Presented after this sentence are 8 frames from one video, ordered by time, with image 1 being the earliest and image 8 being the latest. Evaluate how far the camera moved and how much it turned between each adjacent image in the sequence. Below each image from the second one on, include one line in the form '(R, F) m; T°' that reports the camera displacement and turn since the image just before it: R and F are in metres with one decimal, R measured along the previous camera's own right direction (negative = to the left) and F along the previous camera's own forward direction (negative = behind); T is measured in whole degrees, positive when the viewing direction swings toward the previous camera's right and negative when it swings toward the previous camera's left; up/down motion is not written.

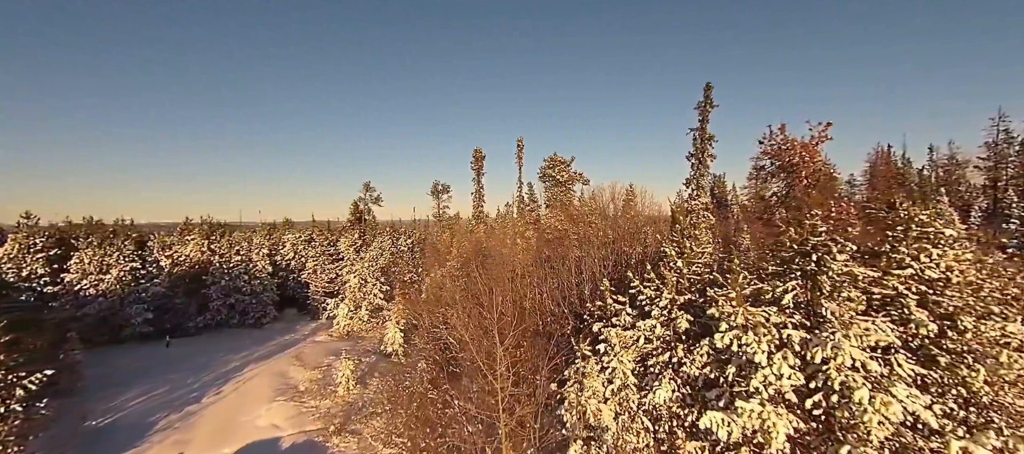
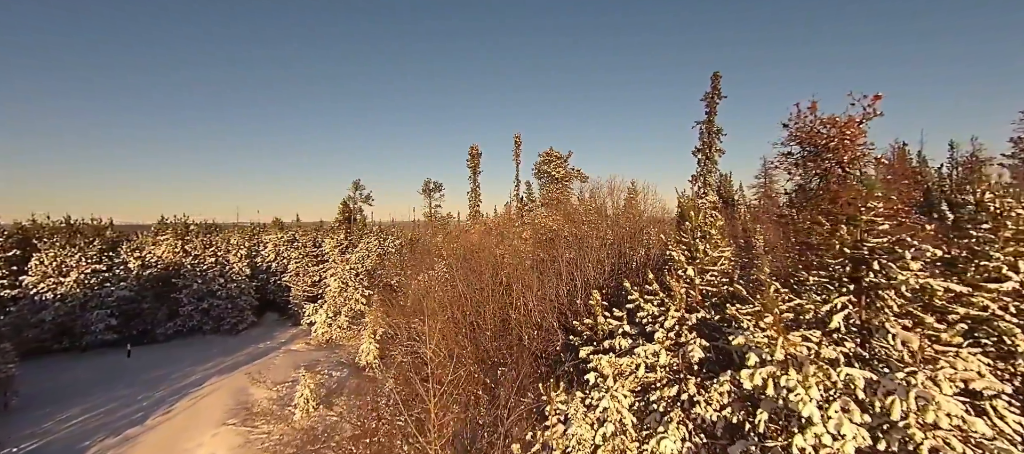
(+0.9, +2.5) m; 0°
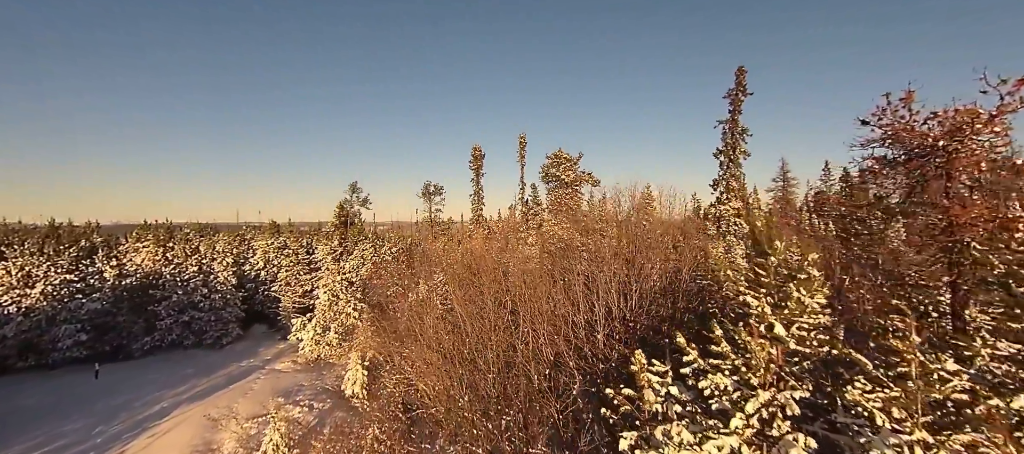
(-0.1, +2.7) m; -1°
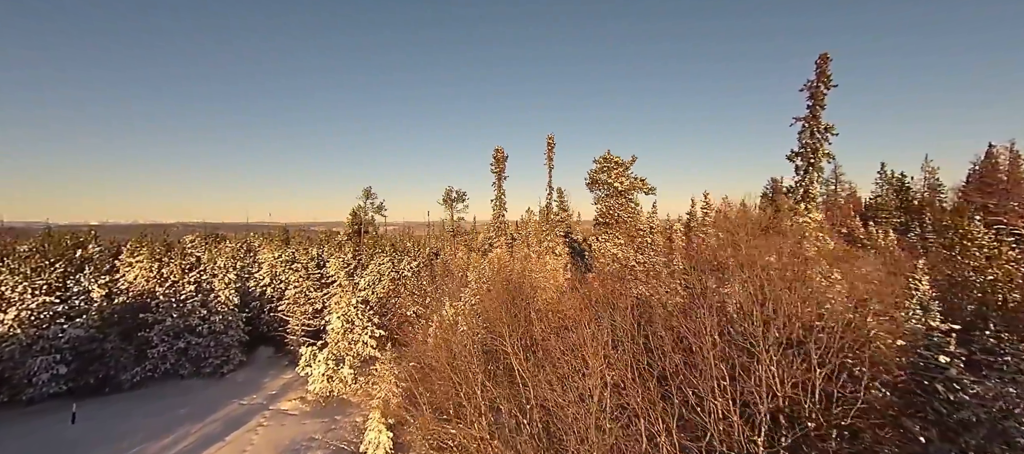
(-2.1, +4.2) m; -1°
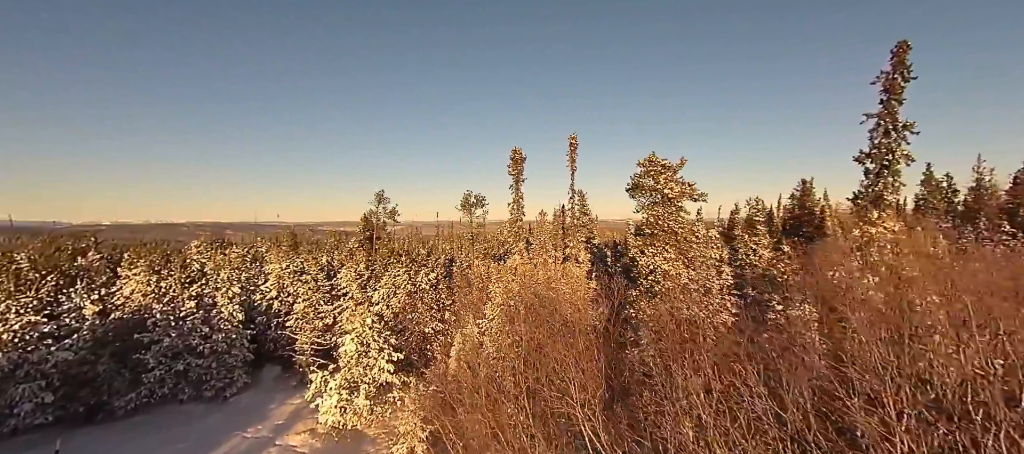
(-1.5, +2.8) m; -1°
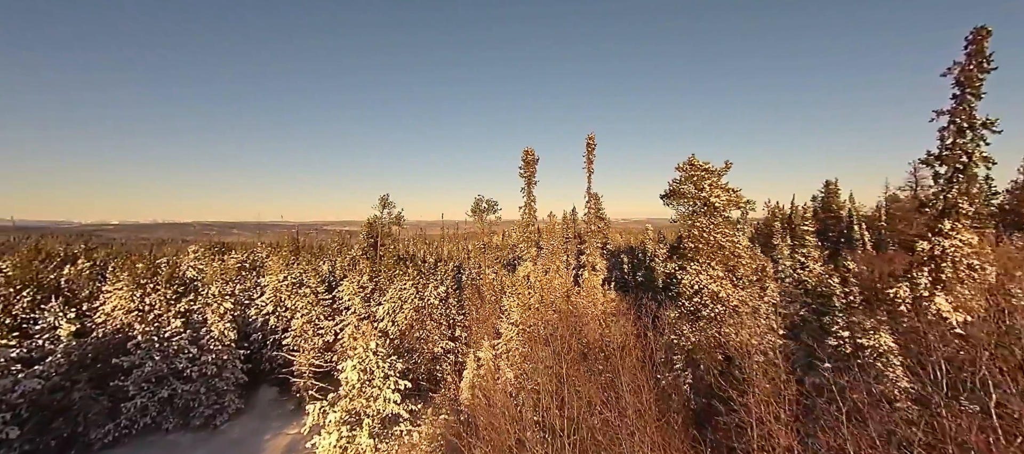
(-0.9, +2.6) m; -1°
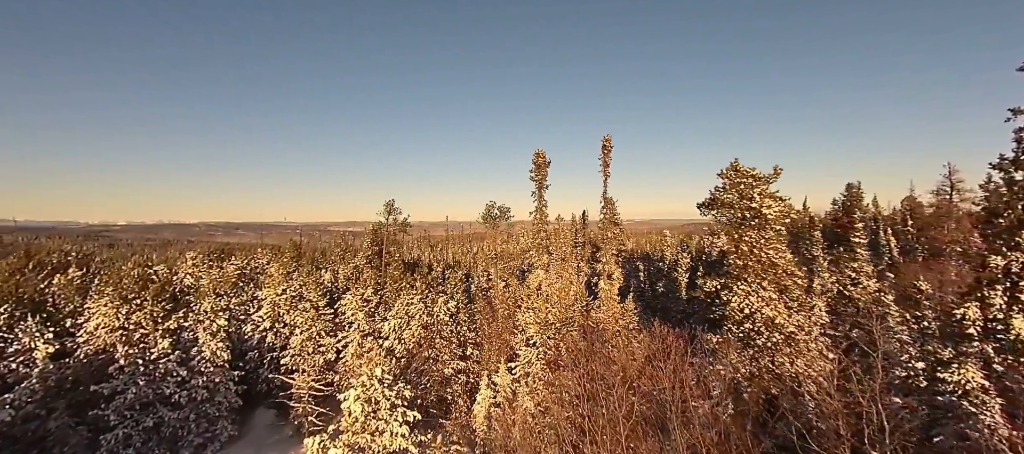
(-0.8, +2.2) m; 0°
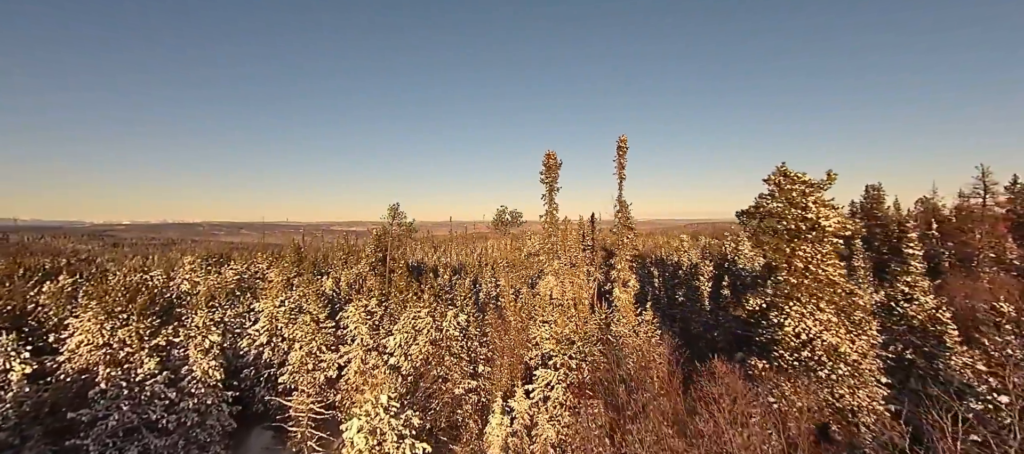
(-0.8, +1.9) m; 0°
